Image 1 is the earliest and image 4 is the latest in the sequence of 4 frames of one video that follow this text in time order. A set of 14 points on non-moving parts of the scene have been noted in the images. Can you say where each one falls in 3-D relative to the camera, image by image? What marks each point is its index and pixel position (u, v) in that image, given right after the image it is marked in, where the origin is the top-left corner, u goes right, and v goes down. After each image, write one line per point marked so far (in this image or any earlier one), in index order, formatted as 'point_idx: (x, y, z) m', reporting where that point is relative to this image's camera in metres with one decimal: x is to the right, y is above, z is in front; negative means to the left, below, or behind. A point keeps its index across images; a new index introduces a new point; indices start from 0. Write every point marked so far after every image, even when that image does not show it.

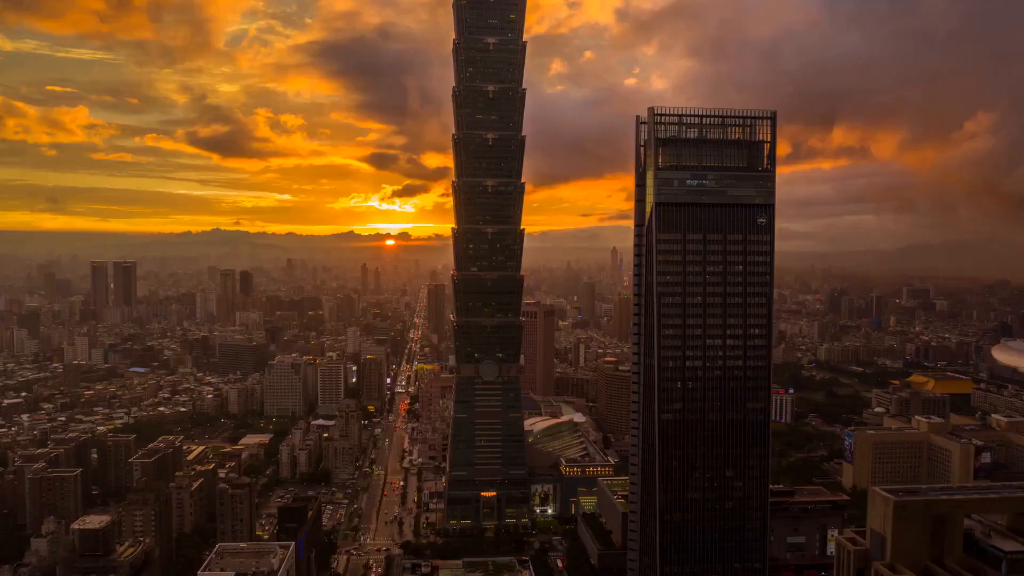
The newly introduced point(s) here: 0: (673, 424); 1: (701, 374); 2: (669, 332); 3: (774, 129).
0: (+0.9, -0.8, +4.9) m
1: (+1.1, -0.5, +4.9) m
2: (+0.9, -0.2, +4.9) m
3: (+1.5, +0.9, +4.9) m
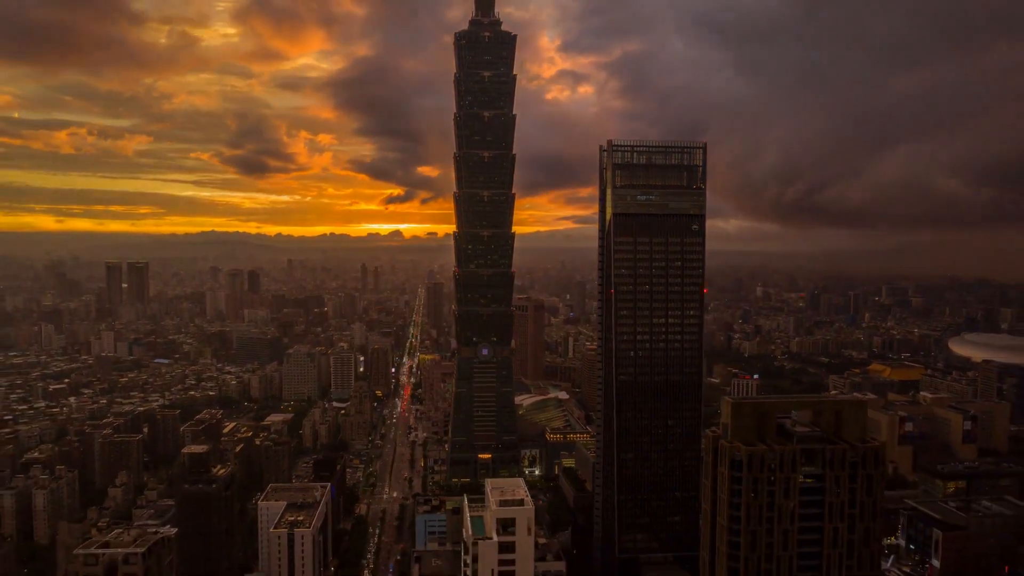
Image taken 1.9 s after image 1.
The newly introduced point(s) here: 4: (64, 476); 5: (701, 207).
0: (+0.9, -0.7, +6.2) m
1: (+1.0, -0.4, +6.2) m
2: (+0.8, -0.2, +6.2) m
3: (+1.5, +1.0, +6.2) m
4: (-4.0, -1.7, +7.3) m
5: (+1.4, +0.6, +6.2) m
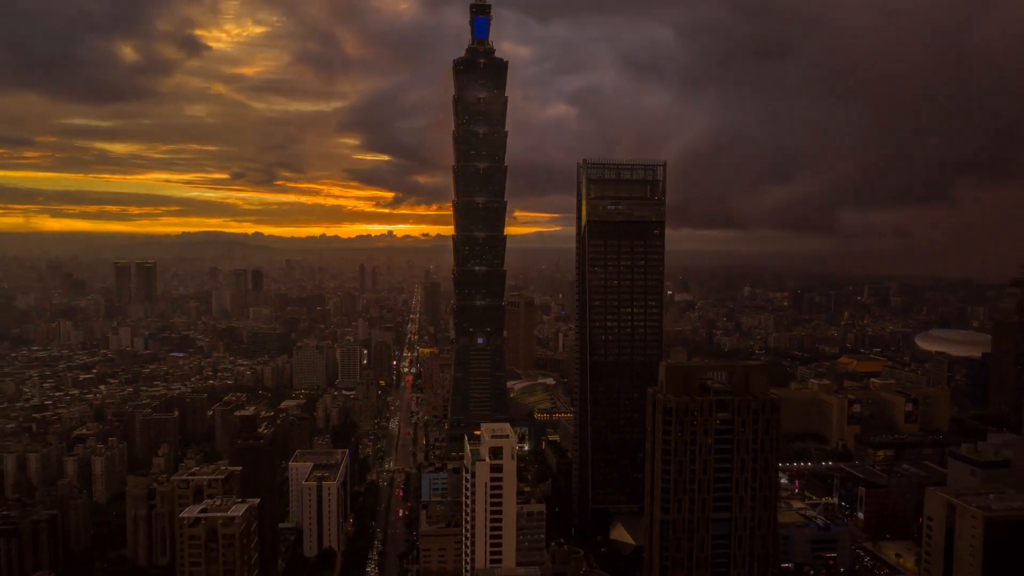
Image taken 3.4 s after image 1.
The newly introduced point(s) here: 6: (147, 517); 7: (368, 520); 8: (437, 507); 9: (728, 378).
0: (+0.8, -0.7, +7.3) m
1: (+0.9, -0.4, +7.3) m
2: (+0.8, -0.1, +7.4) m
3: (+1.4, +1.1, +7.4) m
4: (-4.1, -1.6, +8.4) m
5: (+1.4, +0.7, +7.3) m
6: (-2.9, -1.8, +6.4) m
7: (-1.3, -2.0, +7.1) m
8: (-0.6, -1.8, +6.6) m
9: (+1.2, -0.5, +4.5) m
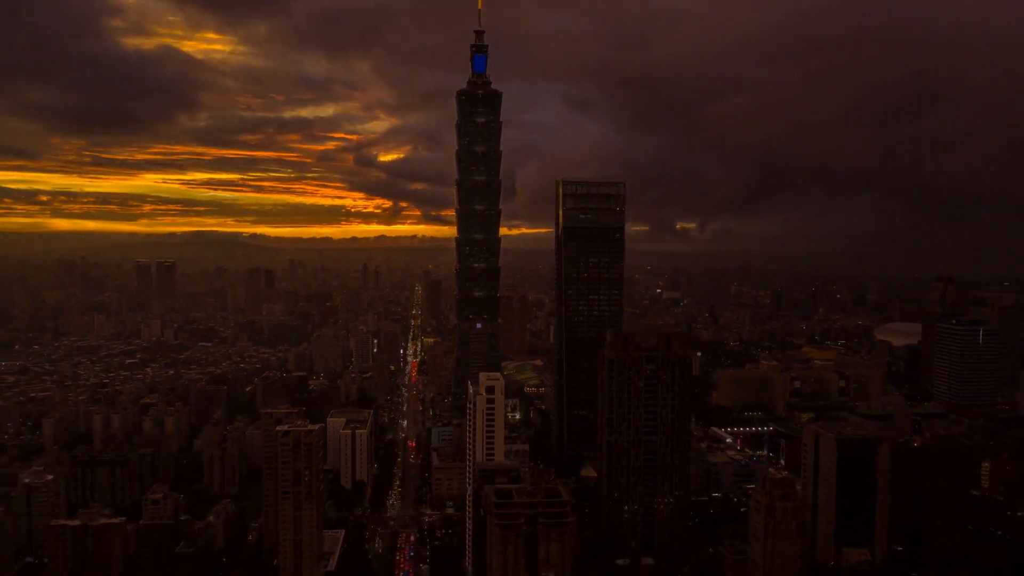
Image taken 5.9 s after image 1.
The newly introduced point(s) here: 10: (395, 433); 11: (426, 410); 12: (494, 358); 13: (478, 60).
0: (+0.7, -0.6, +9.1) m
1: (+0.9, -0.3, +9.2) m
2: (+0.7, -0.1, +9.2) m
3: (+1.3, +1.1, +9.2) m
4: (-4.2, -1.5, +10.2) m
5: (+1.3, +0.7, +9.2) m
6: (-2.9, -1.7, +8.2) m
7: (-1.3, -1.9, +8.9) m
8: (-0.7, -1.7, +8.4) m
9: (+1.1, -0.4, +6.4) m
10: (-1.5, -1.9, +10.5) m
11: (-1.3, -1.8, +11.9) m
12: (-0.3, -1.1, +12.1) m
13: (-0.5, +3.3, +11.9) m
